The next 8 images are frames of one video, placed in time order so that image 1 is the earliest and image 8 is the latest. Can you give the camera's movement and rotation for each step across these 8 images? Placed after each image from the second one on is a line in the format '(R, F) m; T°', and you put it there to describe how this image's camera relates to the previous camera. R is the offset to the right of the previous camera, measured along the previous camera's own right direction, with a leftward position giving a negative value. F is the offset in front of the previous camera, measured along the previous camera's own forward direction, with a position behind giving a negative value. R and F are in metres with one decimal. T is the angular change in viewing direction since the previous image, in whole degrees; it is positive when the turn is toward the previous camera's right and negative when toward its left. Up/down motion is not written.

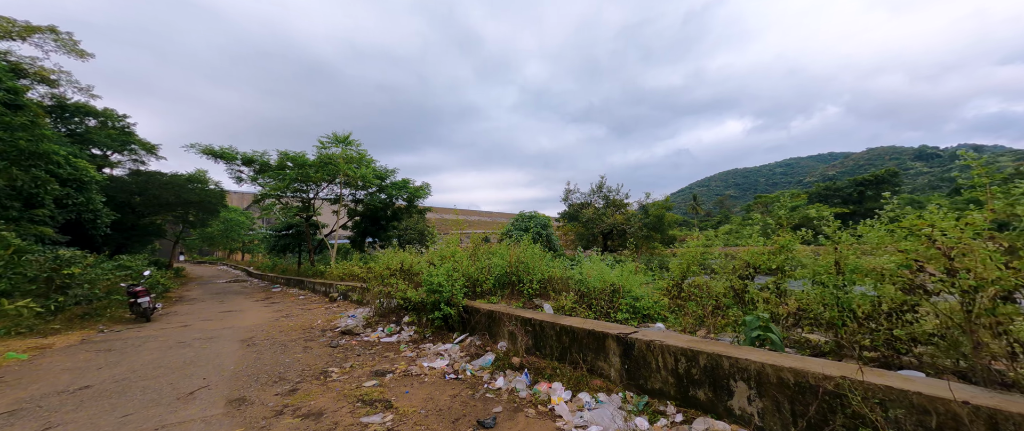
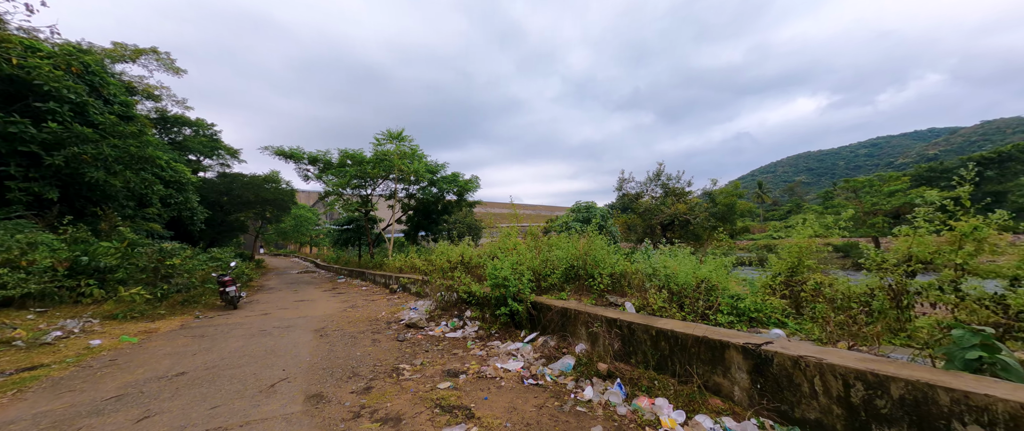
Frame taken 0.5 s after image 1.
(-0.2, +0.2) m; -8°
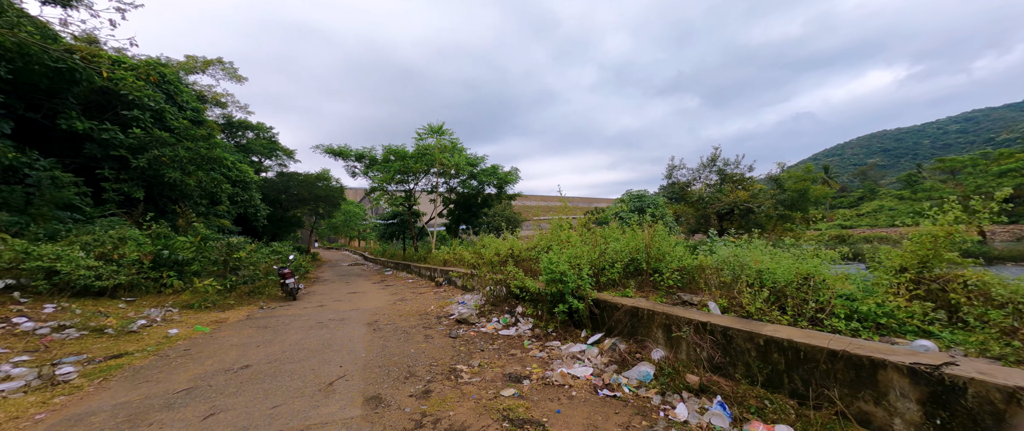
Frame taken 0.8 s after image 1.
(-0.2, +0.2) m; -6°
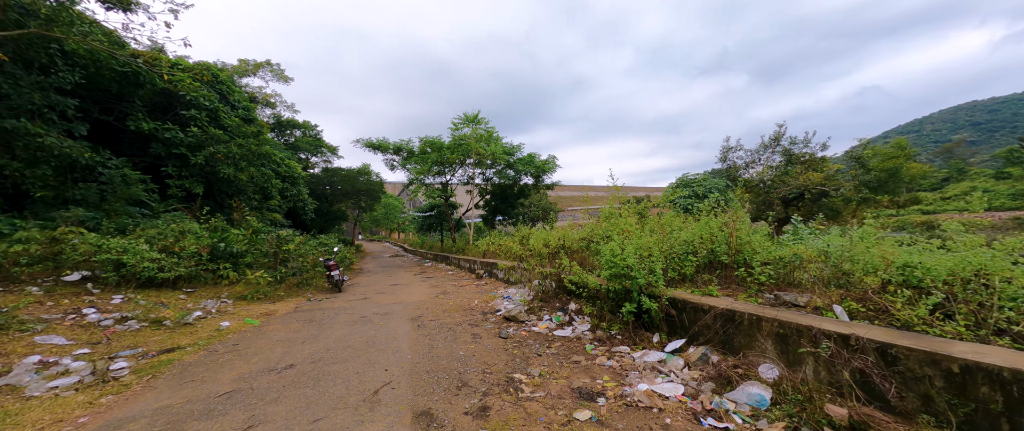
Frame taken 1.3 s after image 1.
(-0.2, +0.4) m; -6°
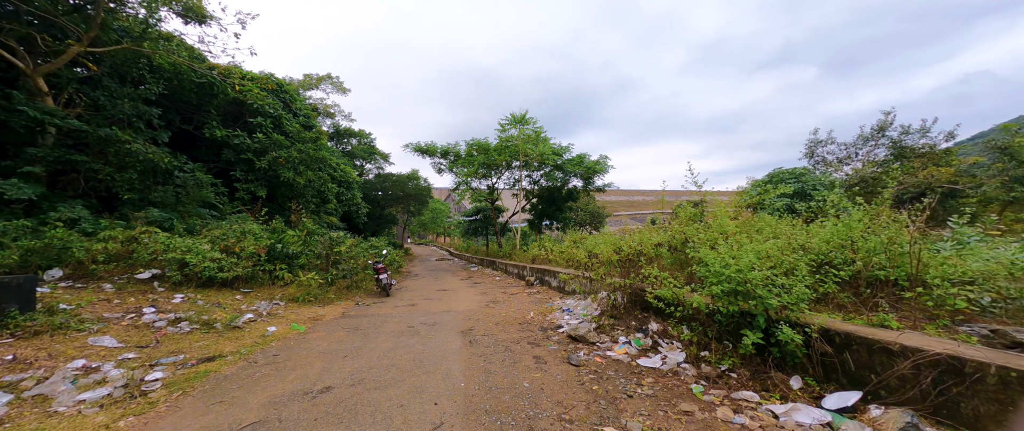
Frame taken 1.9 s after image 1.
(-0.2, +0.6) m; -7°
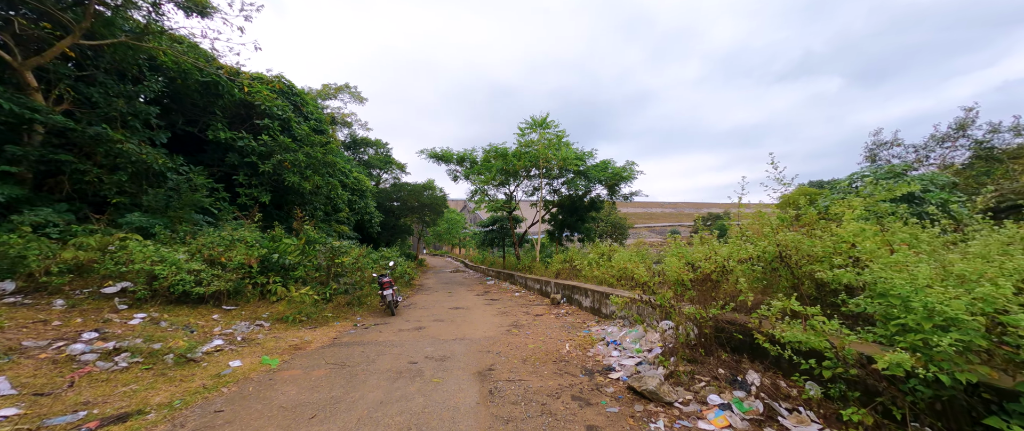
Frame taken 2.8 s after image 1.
(-0.2, +1.0) m; -2°
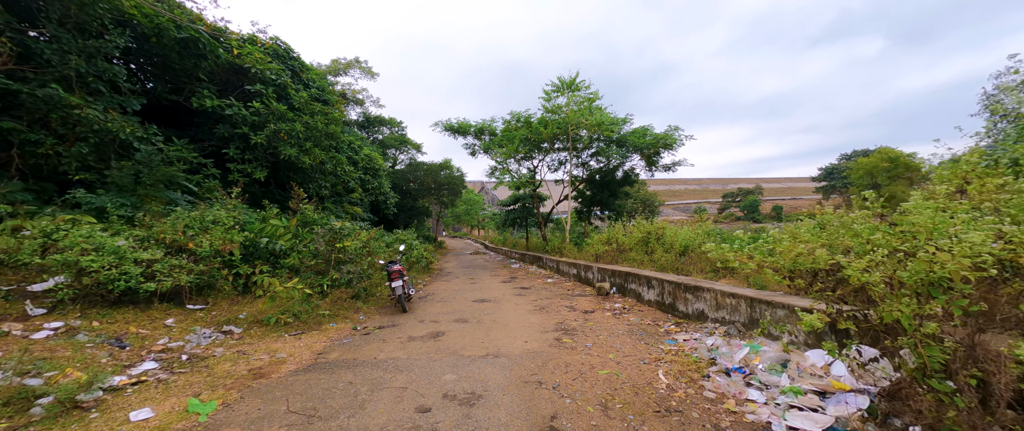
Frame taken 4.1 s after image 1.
(-0.3, +1.4) m; -3°
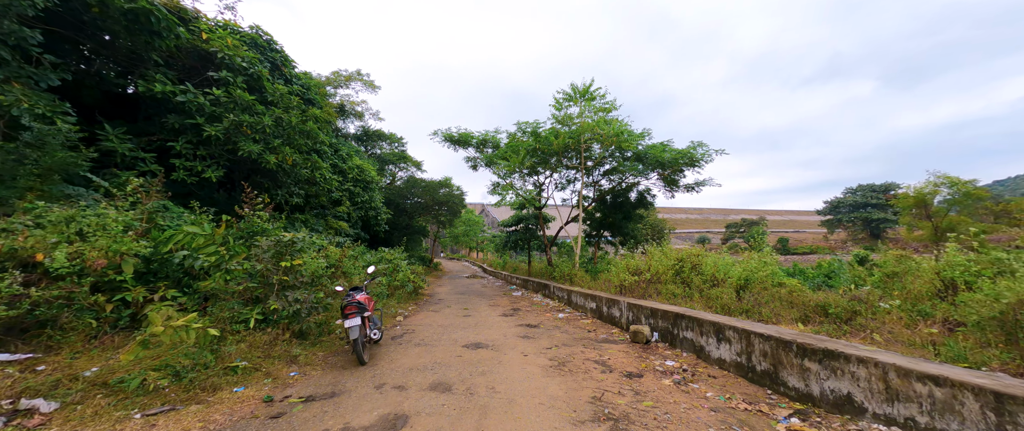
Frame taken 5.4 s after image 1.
(-0.1, +1.5) m; 0°
